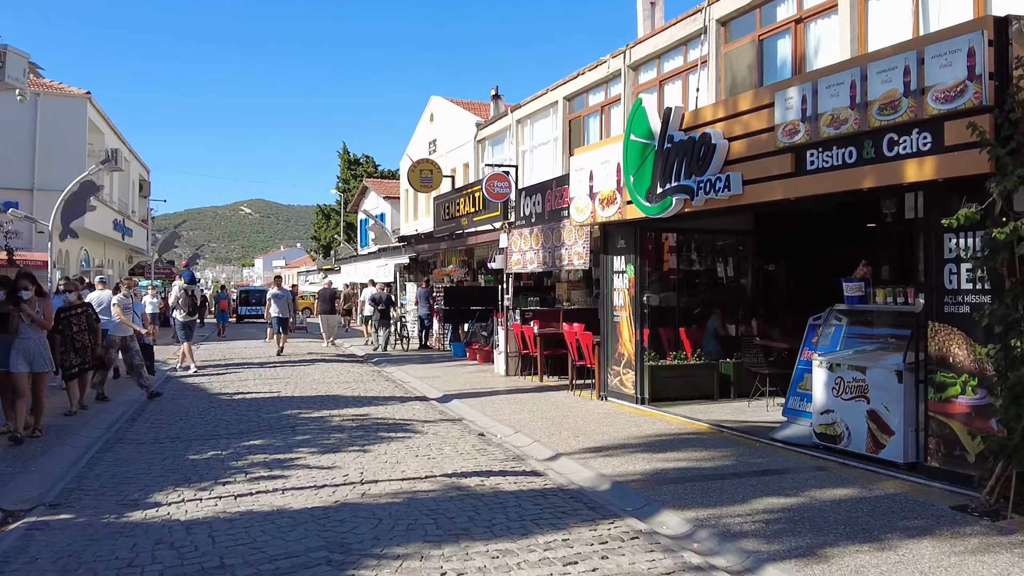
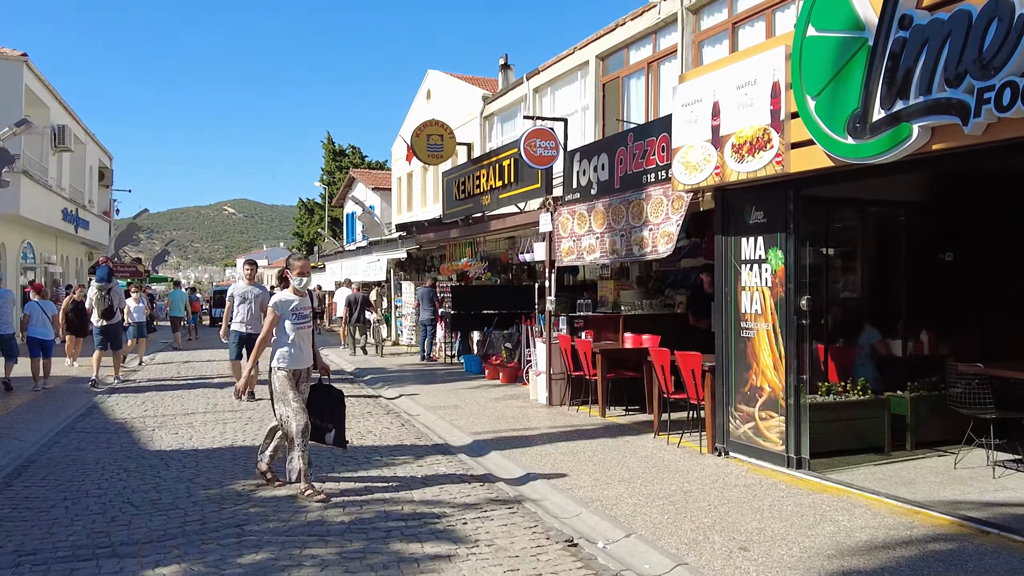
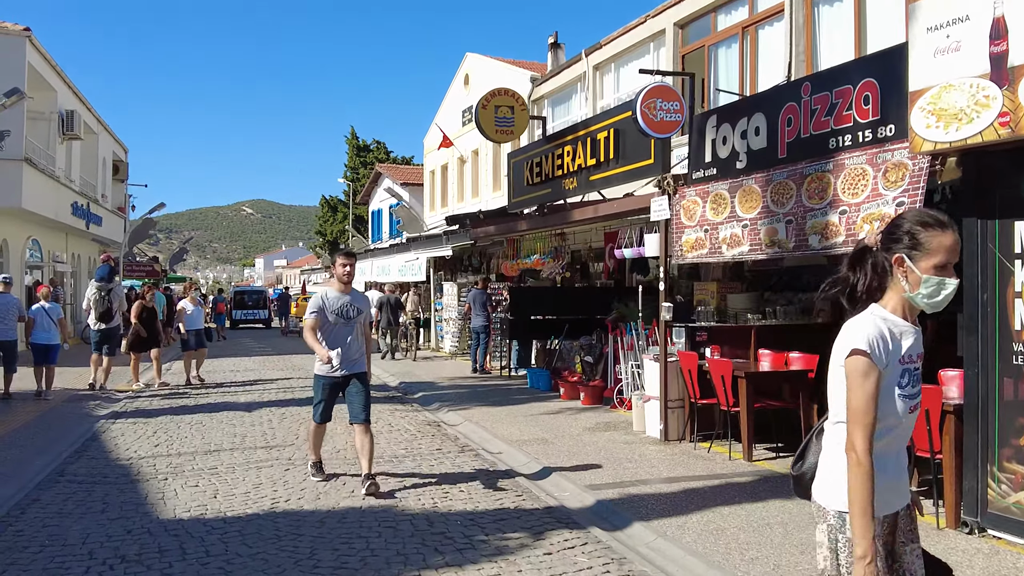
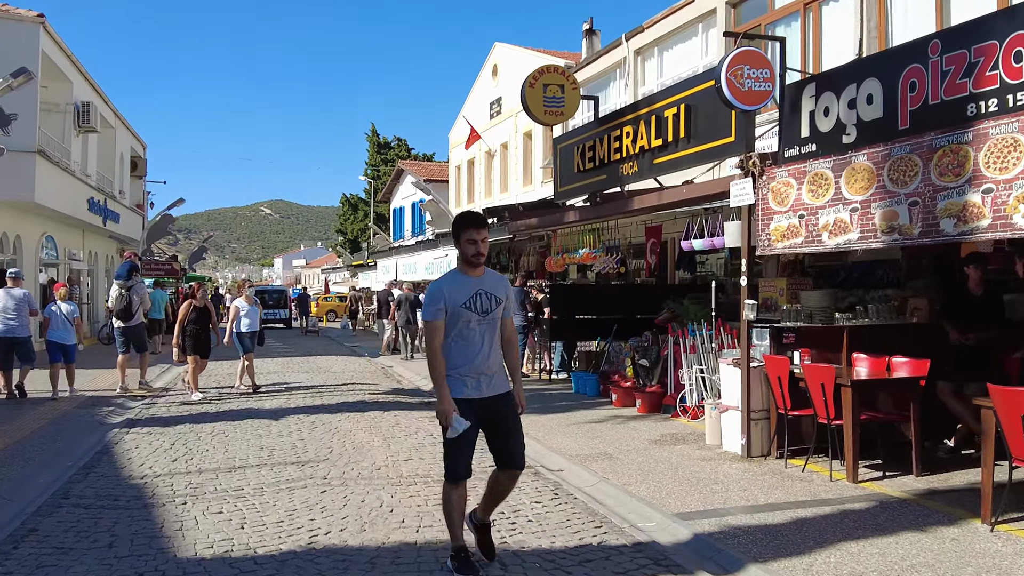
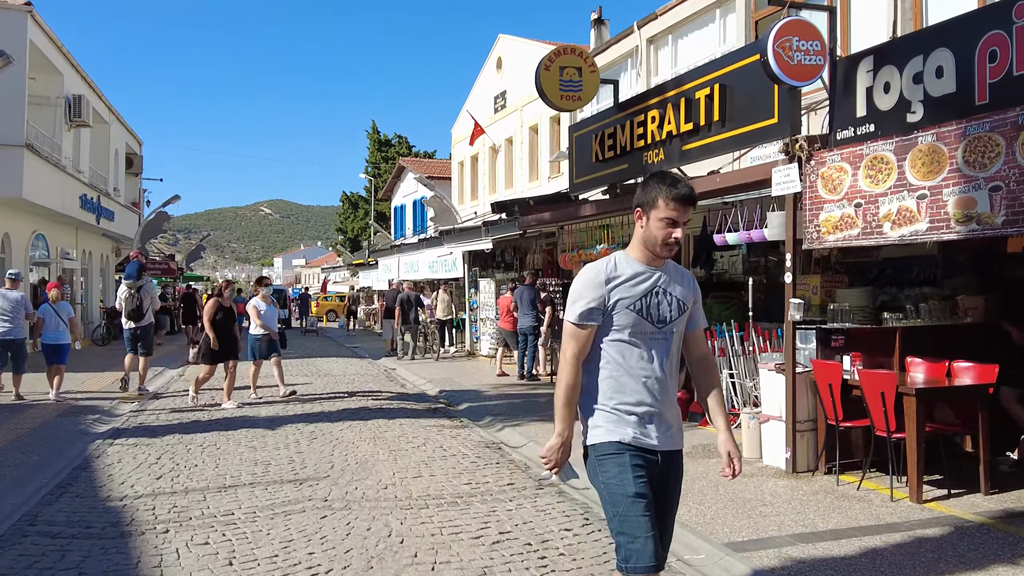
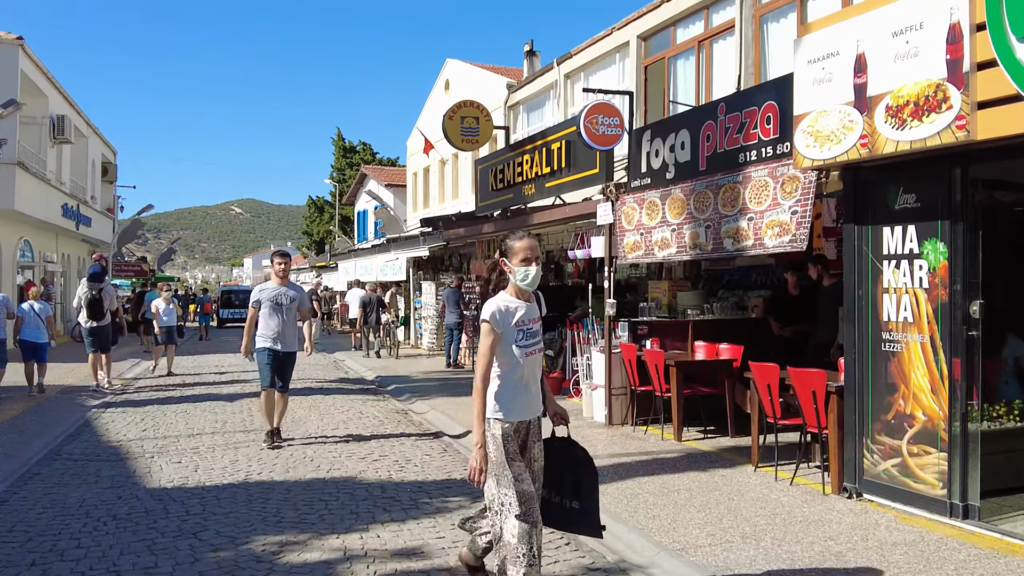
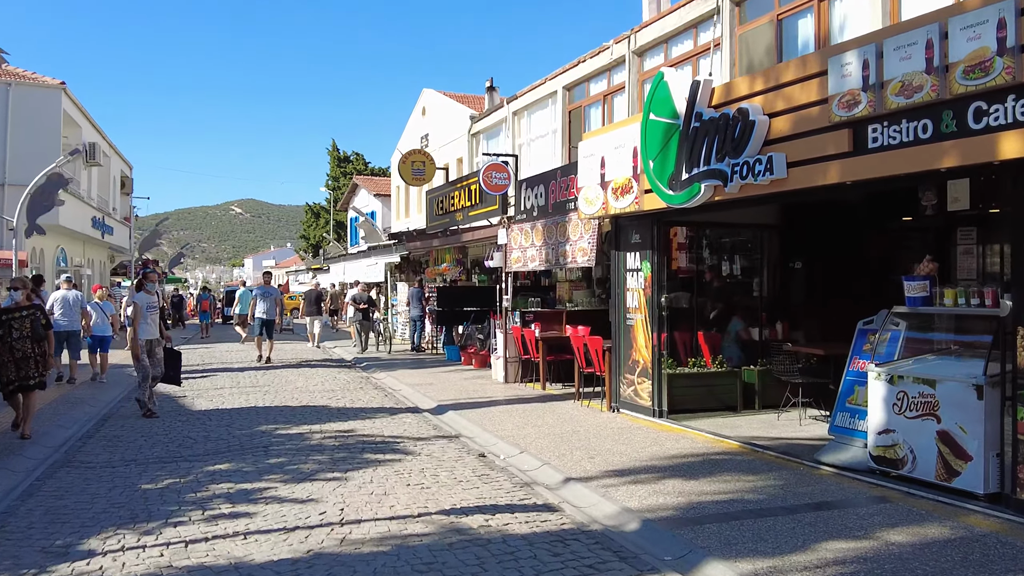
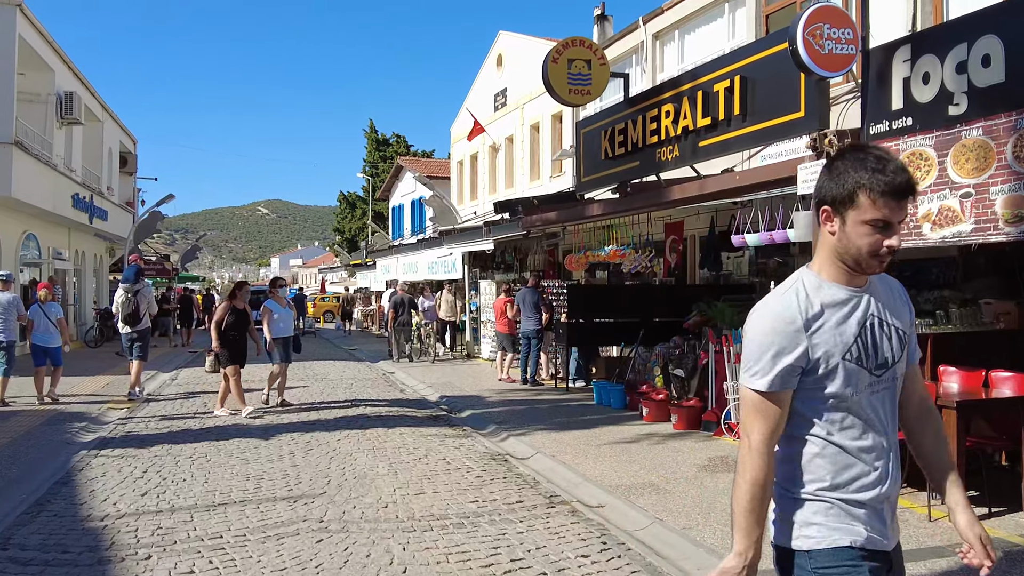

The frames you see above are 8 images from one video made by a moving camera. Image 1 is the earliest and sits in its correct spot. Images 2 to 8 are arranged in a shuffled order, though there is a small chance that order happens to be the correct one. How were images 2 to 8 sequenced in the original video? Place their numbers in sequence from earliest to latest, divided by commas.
7, 2, 6, 3, 4, 5, 8
